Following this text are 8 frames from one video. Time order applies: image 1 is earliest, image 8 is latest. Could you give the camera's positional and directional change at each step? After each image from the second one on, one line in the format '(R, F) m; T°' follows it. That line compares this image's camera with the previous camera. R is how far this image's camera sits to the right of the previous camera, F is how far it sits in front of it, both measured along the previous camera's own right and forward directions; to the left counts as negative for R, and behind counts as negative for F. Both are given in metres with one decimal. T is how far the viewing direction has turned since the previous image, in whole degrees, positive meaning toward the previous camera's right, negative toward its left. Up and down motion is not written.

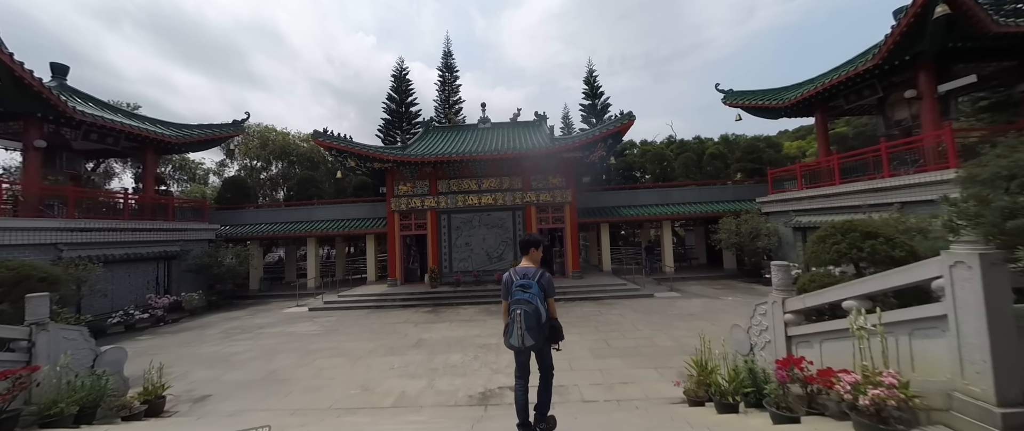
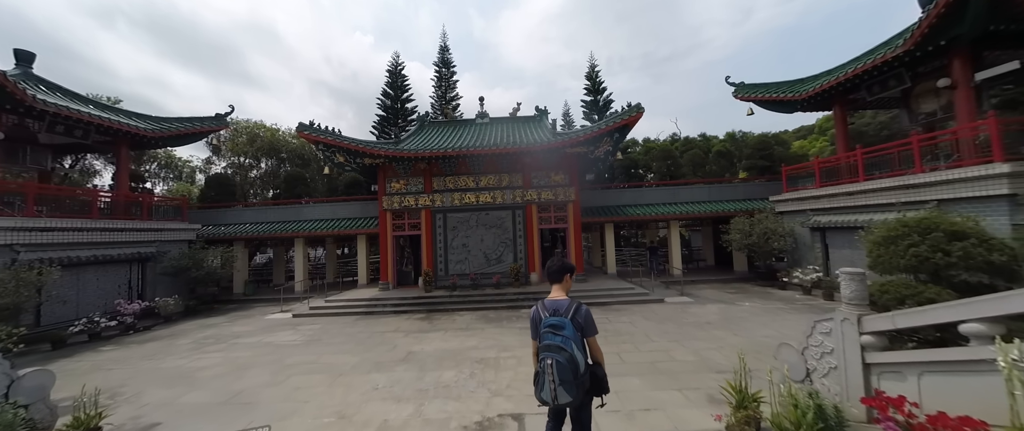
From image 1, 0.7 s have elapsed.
(0.0, +0.7) m; 0°
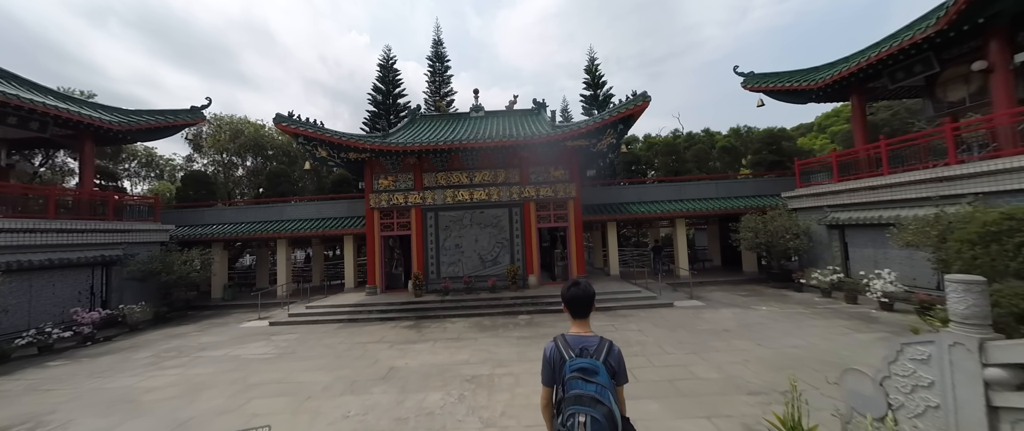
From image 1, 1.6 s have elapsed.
(0.0, +0.7) m; 0°
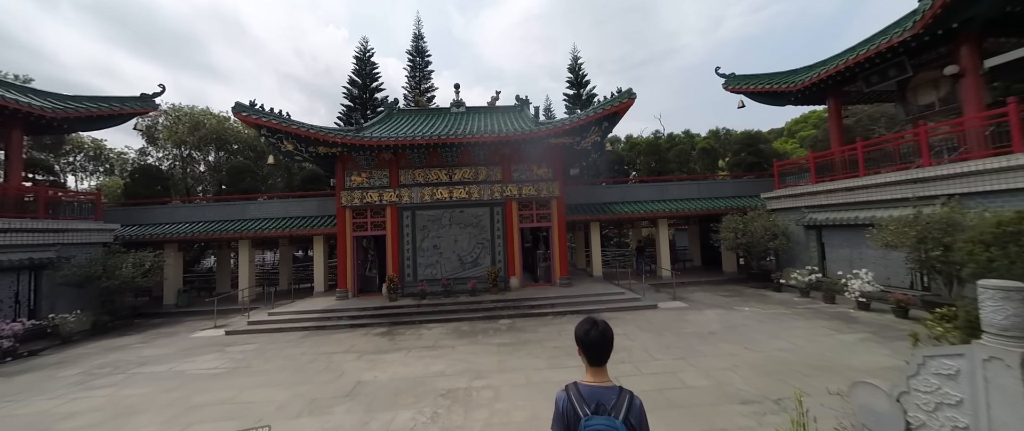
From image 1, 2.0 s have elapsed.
(0.0, +0.4) m; +3°
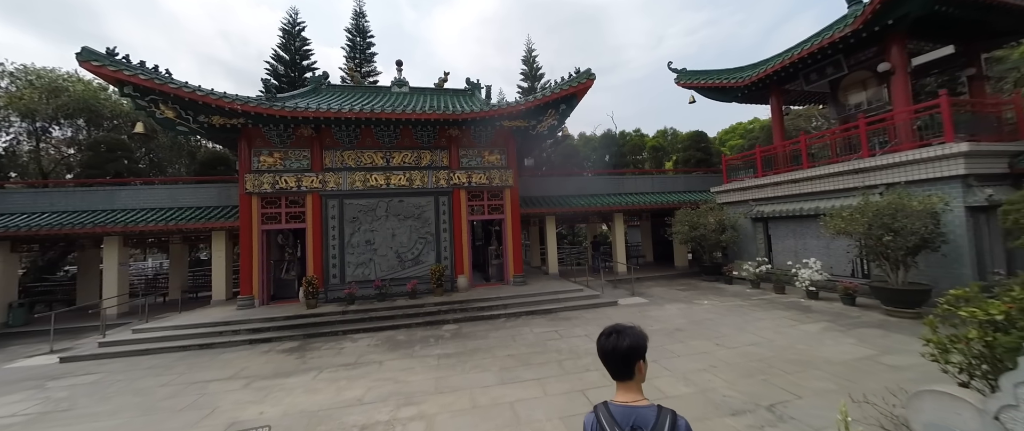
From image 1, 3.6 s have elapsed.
(+0.1, +1.0) m; +8°
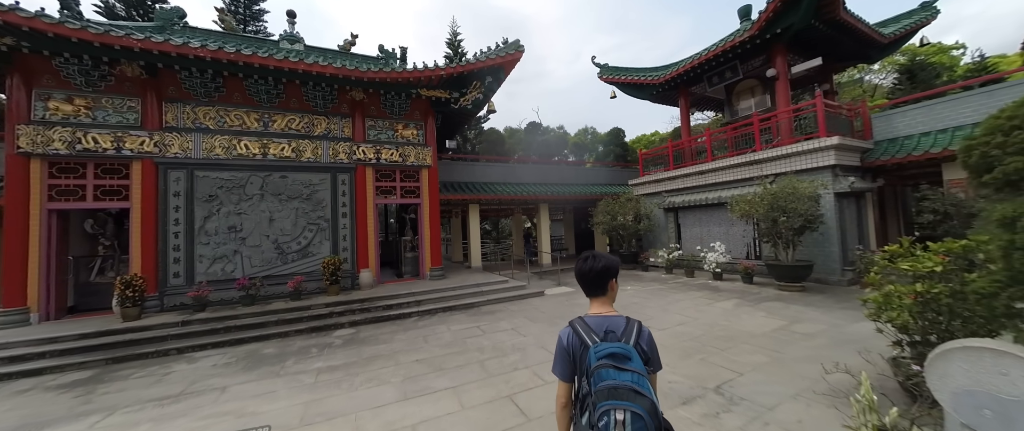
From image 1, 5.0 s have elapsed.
(+0.1, +0.9) m; +13°
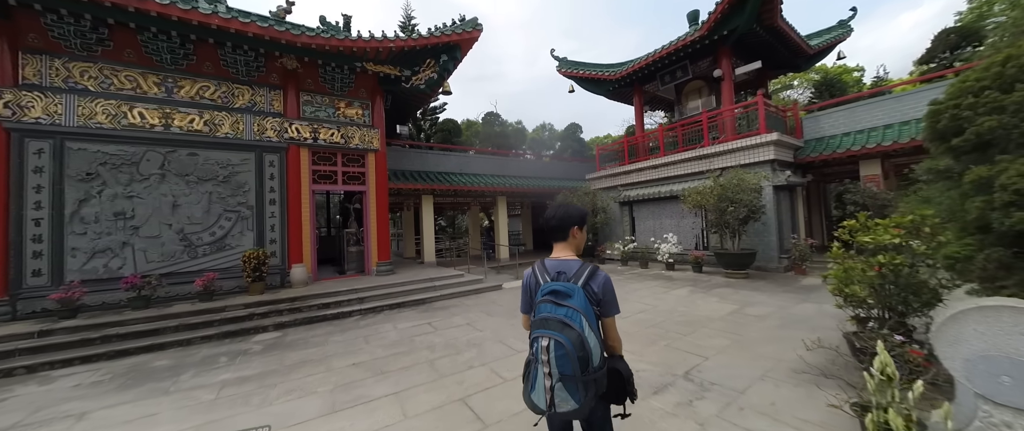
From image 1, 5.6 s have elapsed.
(0.0, +0.4) m; +7°
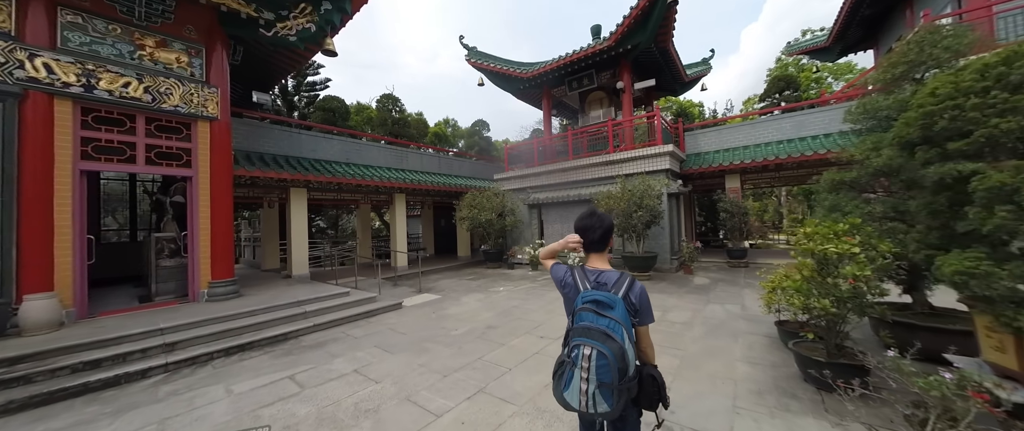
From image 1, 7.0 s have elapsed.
(-0.2, +1.1) m; +18°
